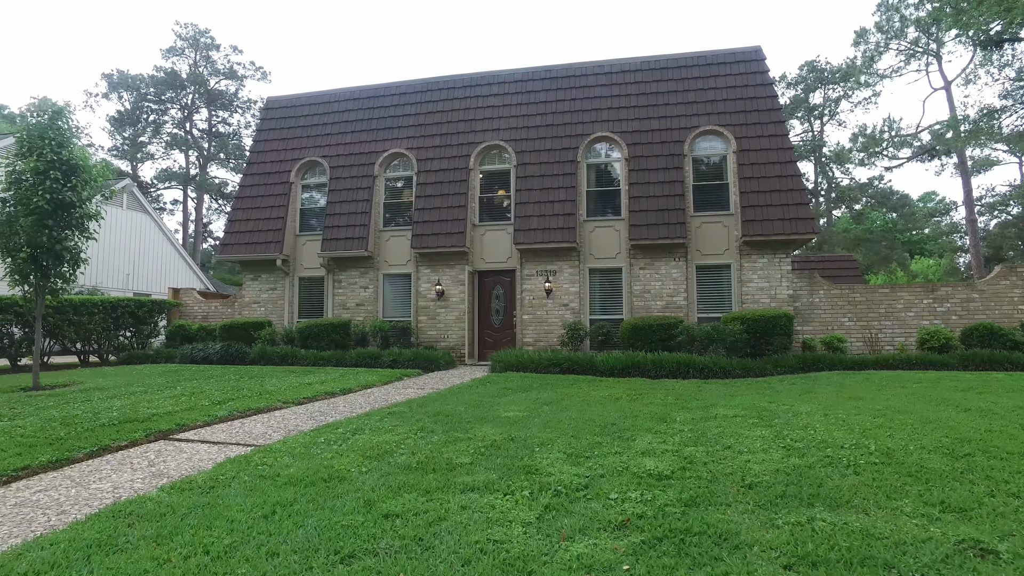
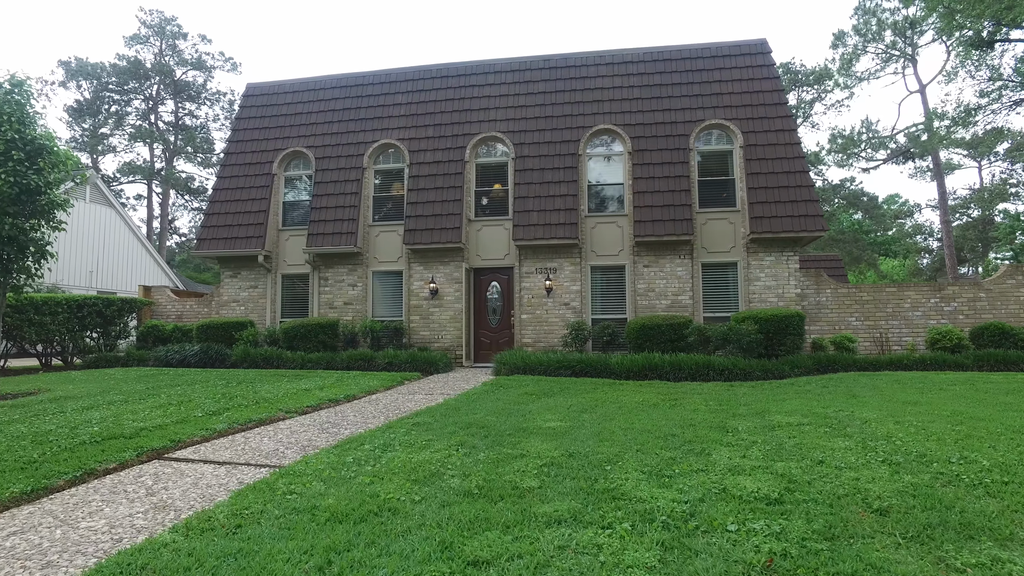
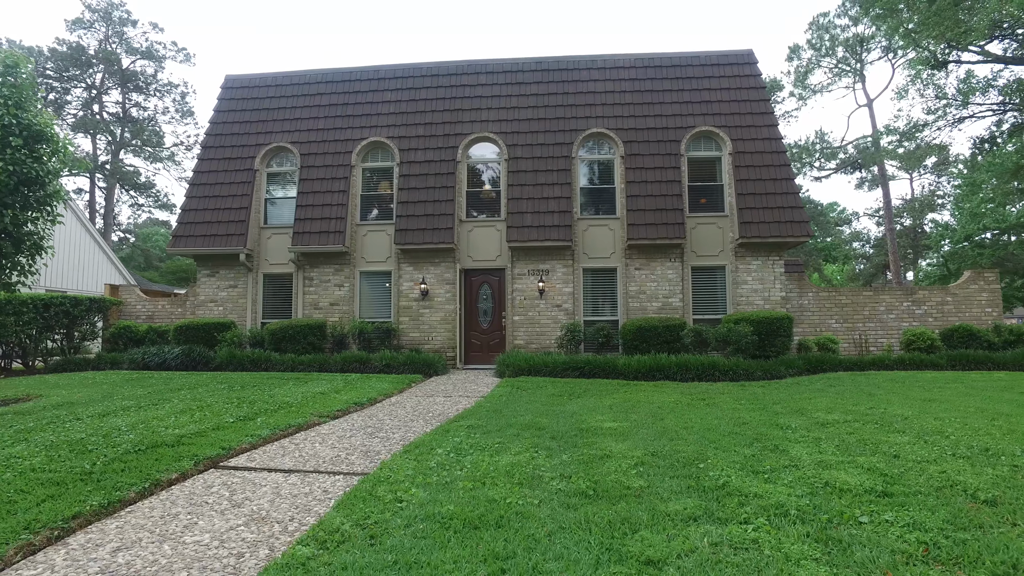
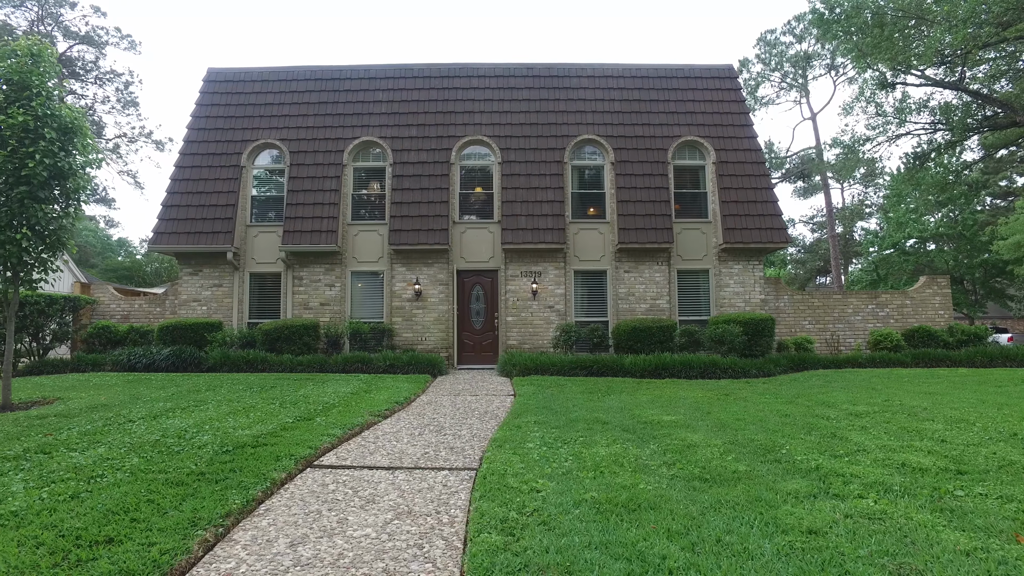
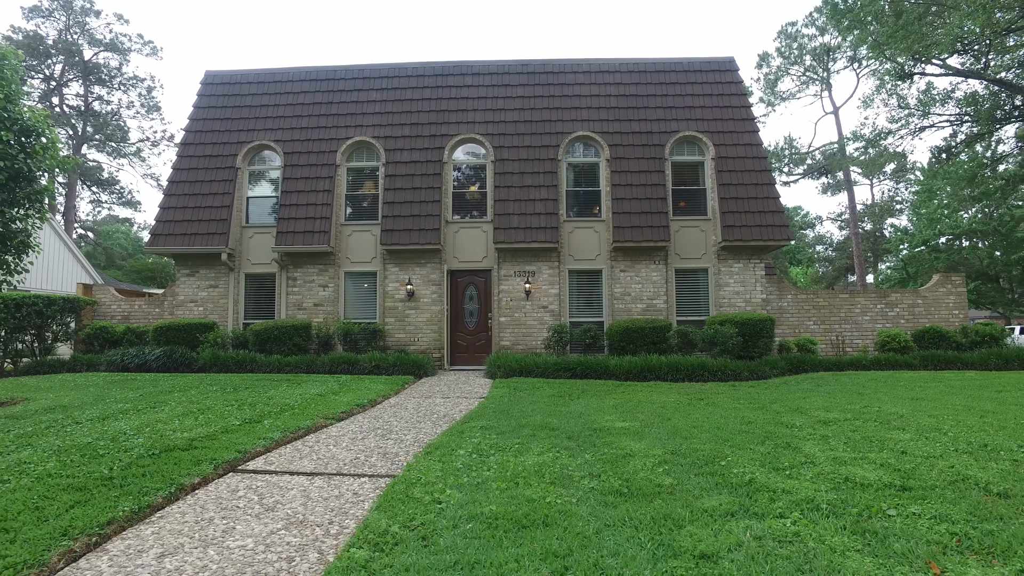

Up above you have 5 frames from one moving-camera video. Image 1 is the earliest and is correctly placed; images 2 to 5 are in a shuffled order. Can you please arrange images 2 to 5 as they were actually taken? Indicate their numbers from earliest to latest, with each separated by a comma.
2, 3, 5, 4
